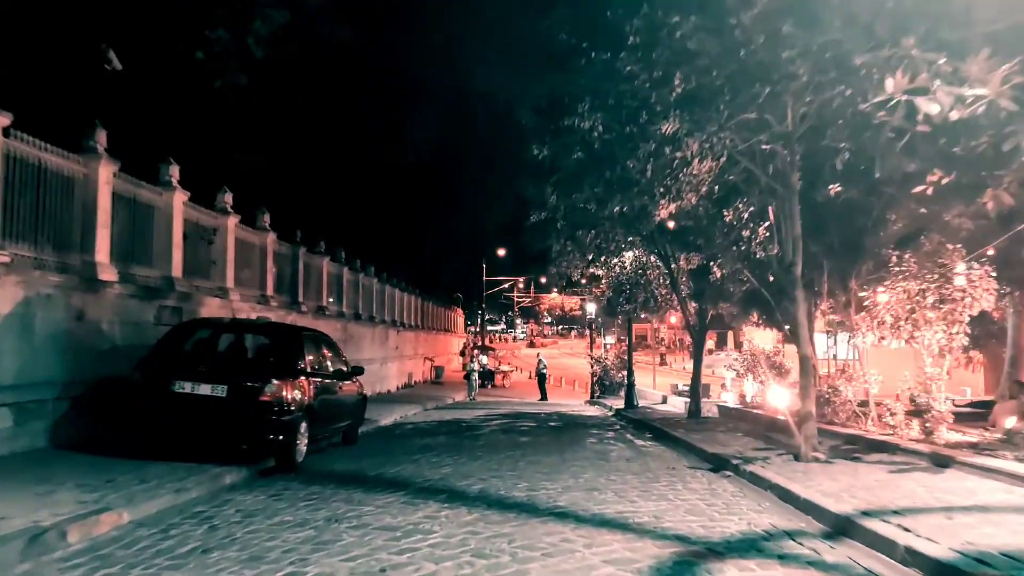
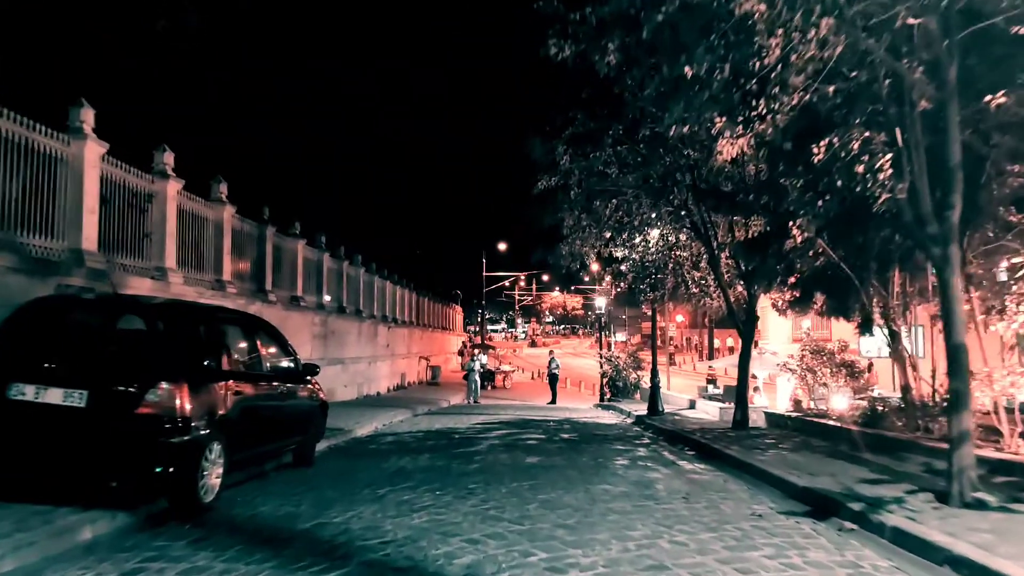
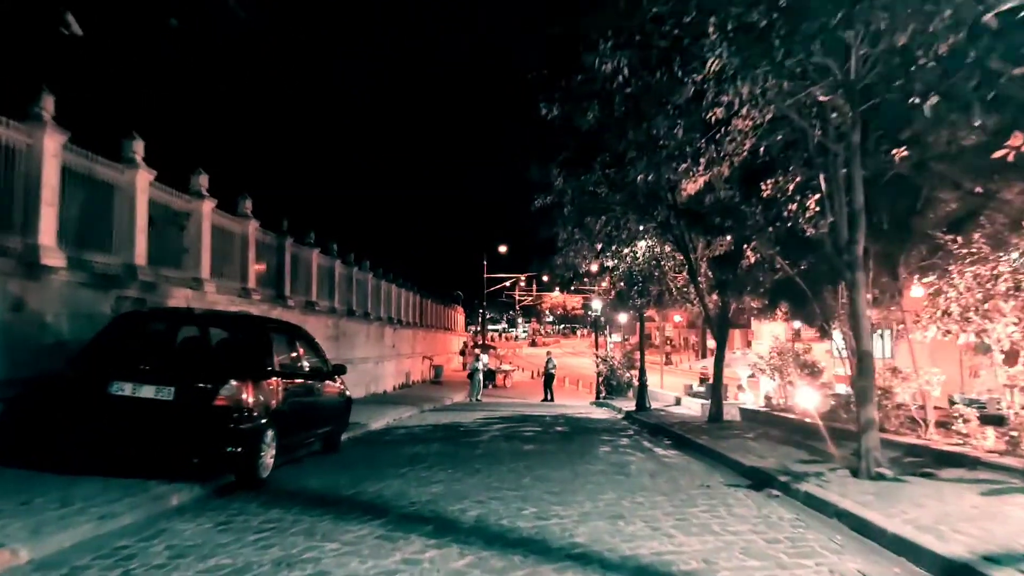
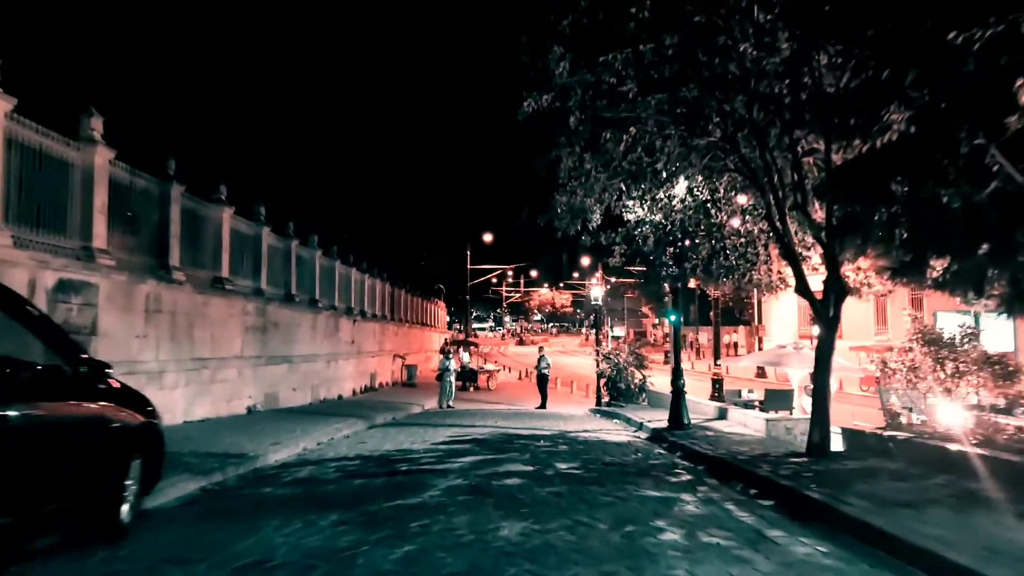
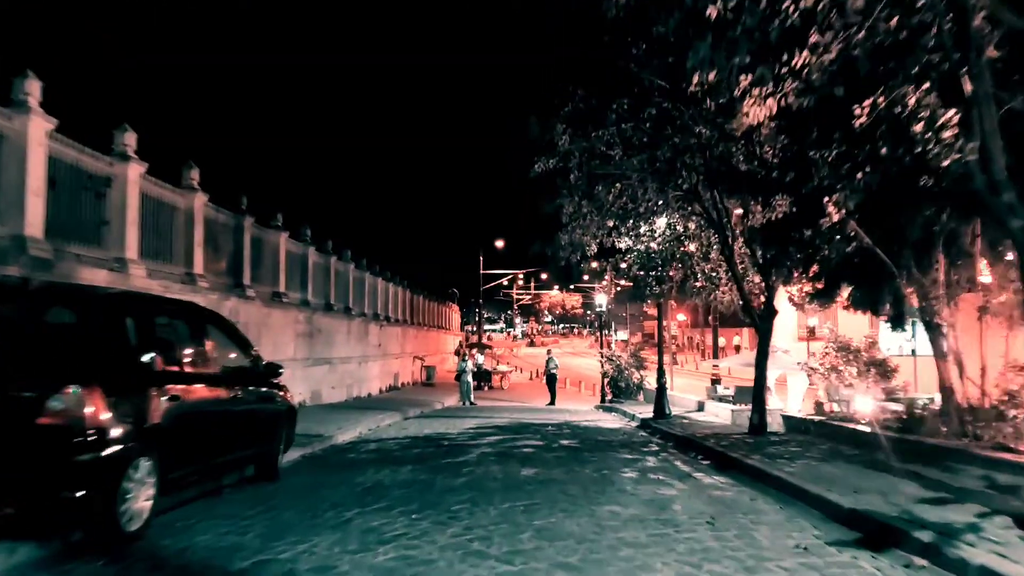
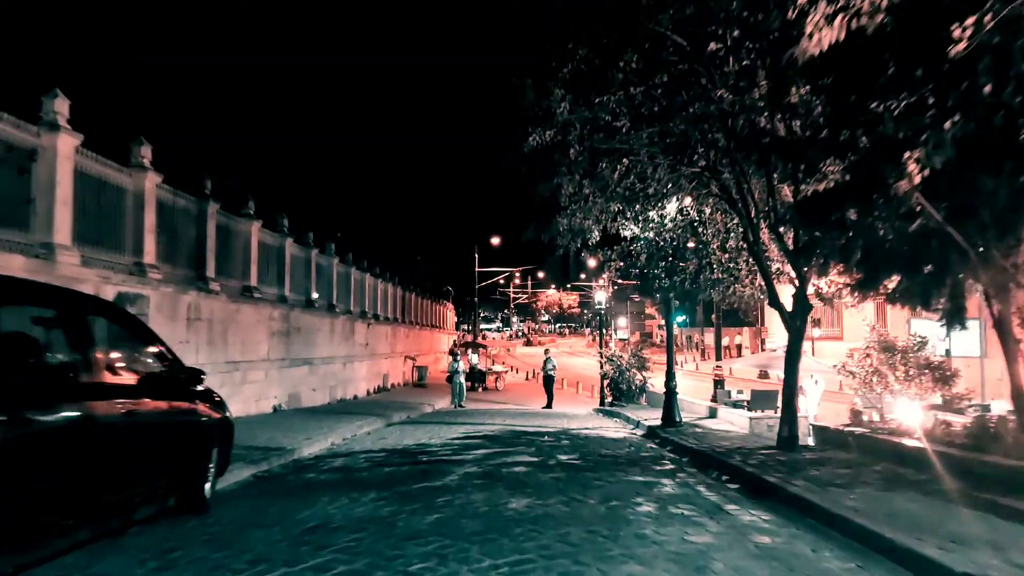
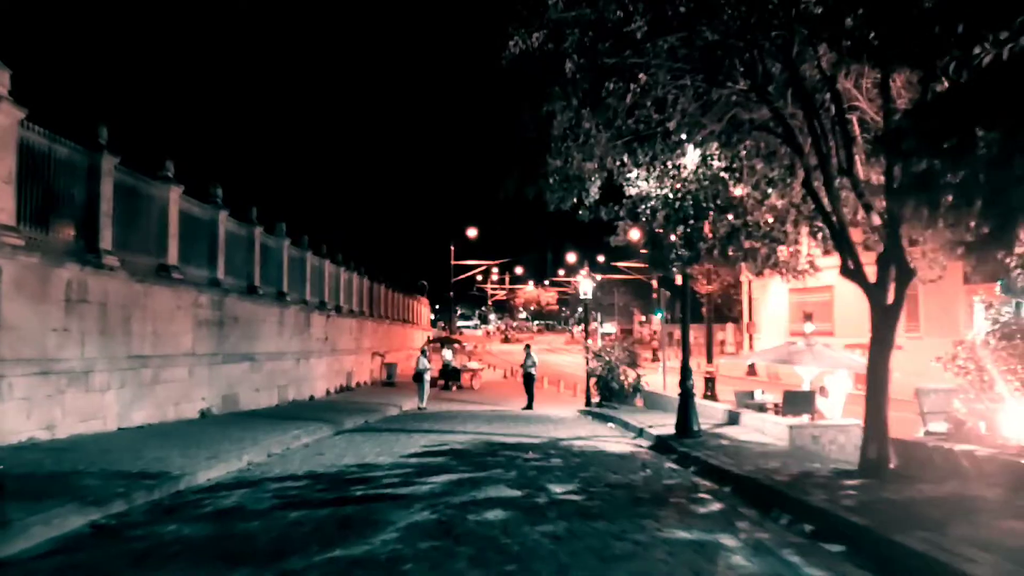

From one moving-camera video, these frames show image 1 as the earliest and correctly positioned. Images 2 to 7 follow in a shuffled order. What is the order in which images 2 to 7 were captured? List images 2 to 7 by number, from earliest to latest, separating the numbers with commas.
3, 2, 5, 6, 4, 7
